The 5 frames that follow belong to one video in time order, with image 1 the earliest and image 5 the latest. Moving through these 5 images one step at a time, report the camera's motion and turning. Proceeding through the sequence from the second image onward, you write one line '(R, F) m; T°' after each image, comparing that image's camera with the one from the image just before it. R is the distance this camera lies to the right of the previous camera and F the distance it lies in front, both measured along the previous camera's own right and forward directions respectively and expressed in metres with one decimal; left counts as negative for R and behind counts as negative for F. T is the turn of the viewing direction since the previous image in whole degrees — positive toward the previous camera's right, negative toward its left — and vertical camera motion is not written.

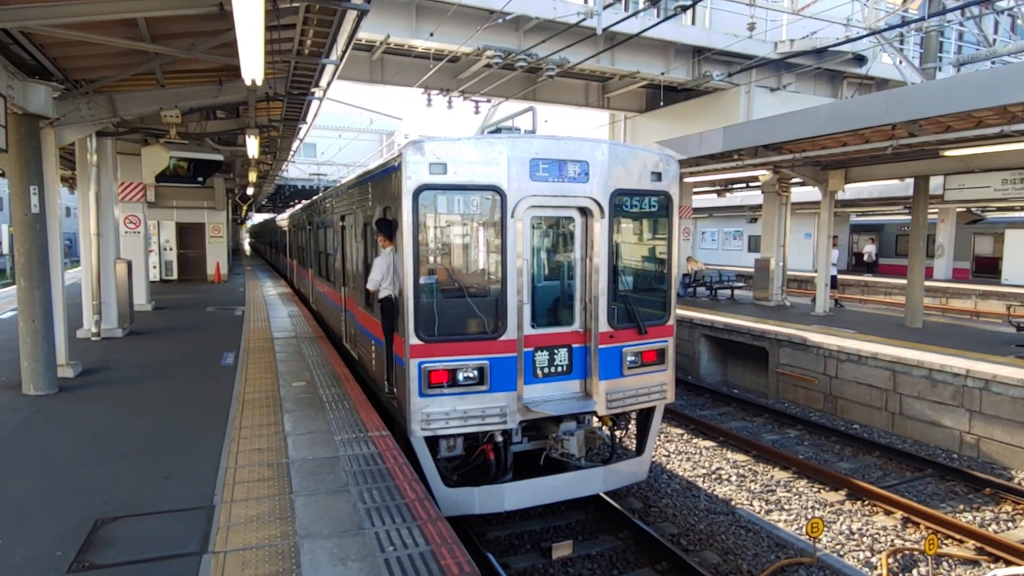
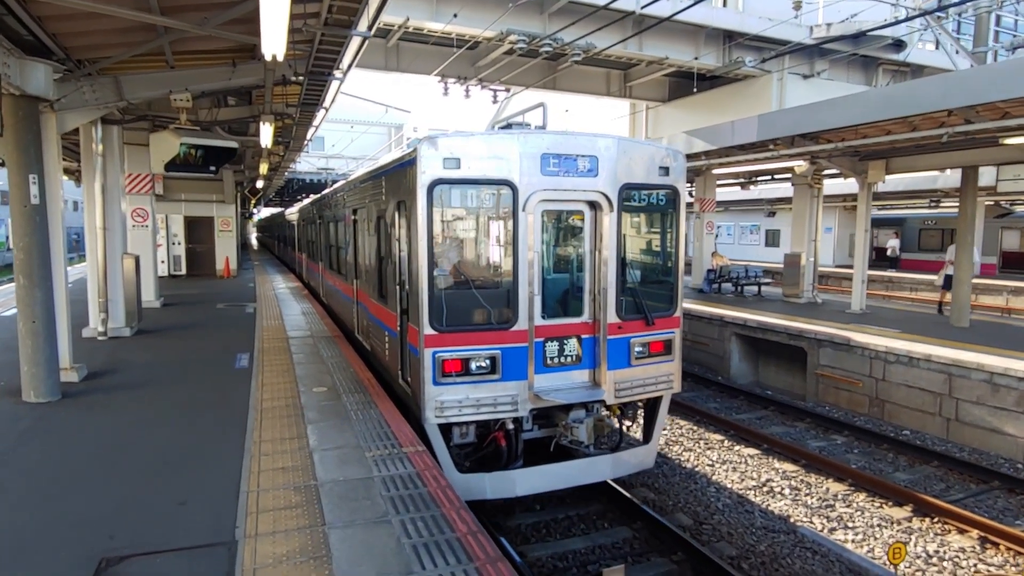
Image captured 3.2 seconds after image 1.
(-0.3, +0.5) m; -1°
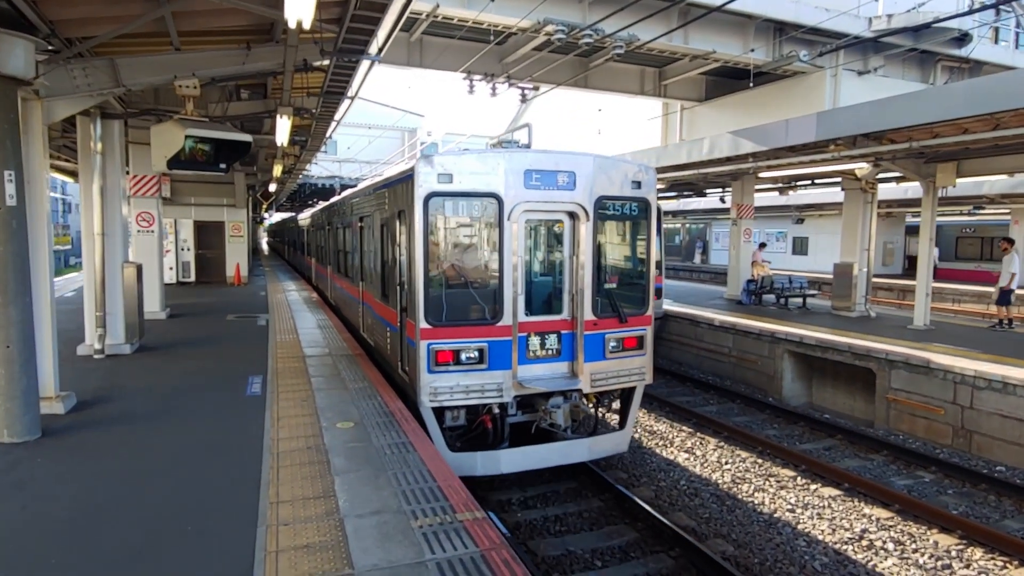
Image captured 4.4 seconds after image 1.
(-0.4, +0.9) m; -1°
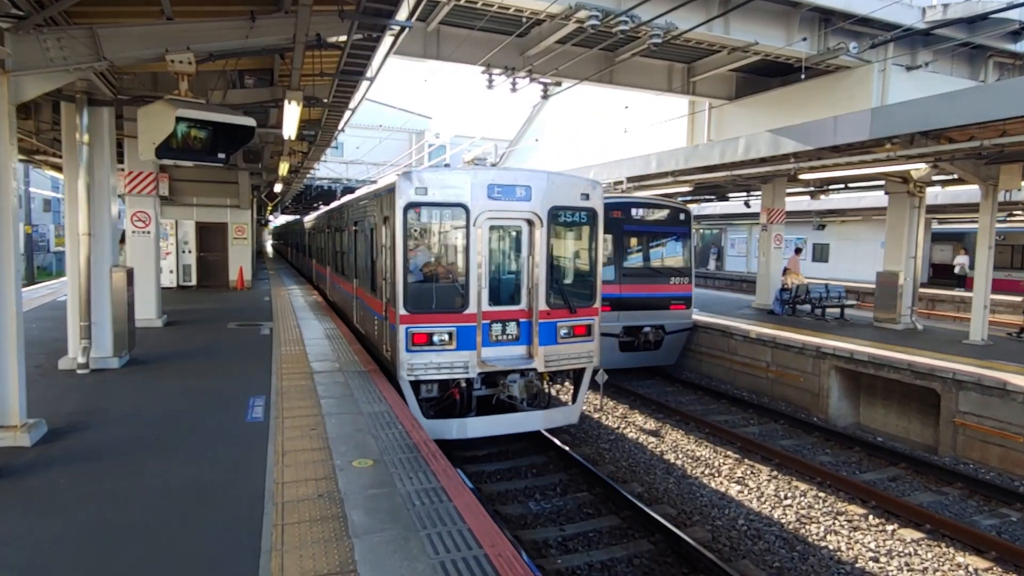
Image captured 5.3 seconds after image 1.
(-0.3, +0.8) m; 0°
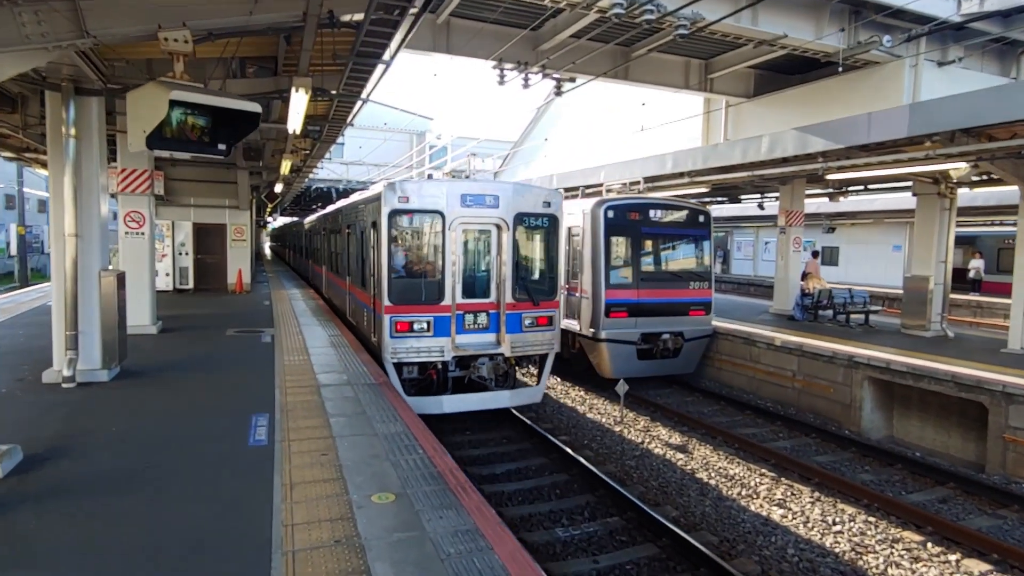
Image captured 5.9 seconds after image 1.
(-0.3, +0.5) m; 0°
